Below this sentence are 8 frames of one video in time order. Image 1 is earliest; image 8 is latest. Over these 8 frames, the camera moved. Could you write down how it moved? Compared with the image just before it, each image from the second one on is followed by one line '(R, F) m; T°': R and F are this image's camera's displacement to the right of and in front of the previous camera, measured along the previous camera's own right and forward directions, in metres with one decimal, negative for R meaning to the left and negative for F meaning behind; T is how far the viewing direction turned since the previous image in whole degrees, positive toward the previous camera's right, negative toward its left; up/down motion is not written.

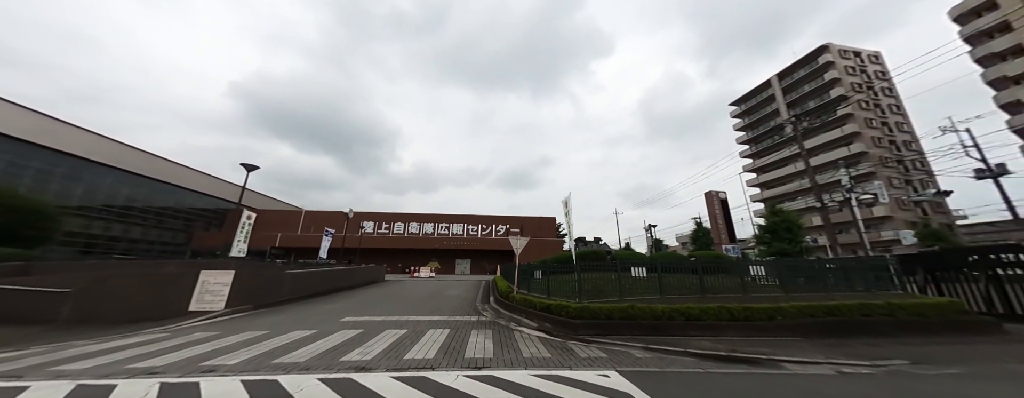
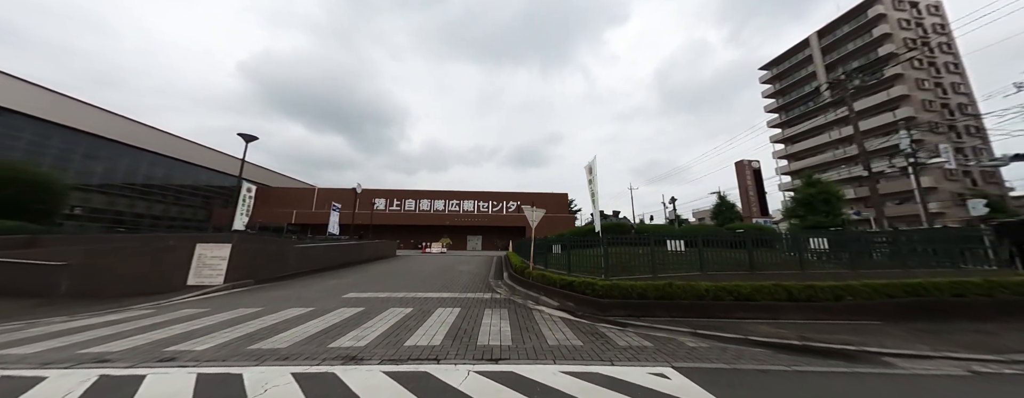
(-0.2, +1.2) m; -2°
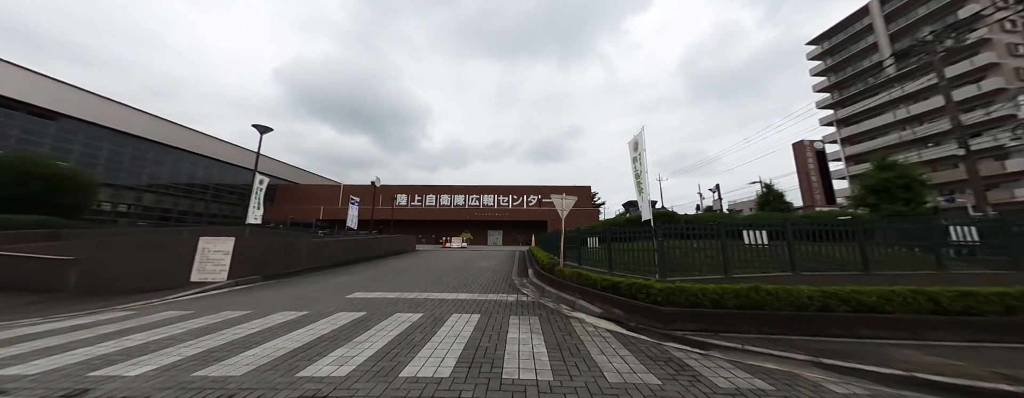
(-0.2, +1.4) m; -4°
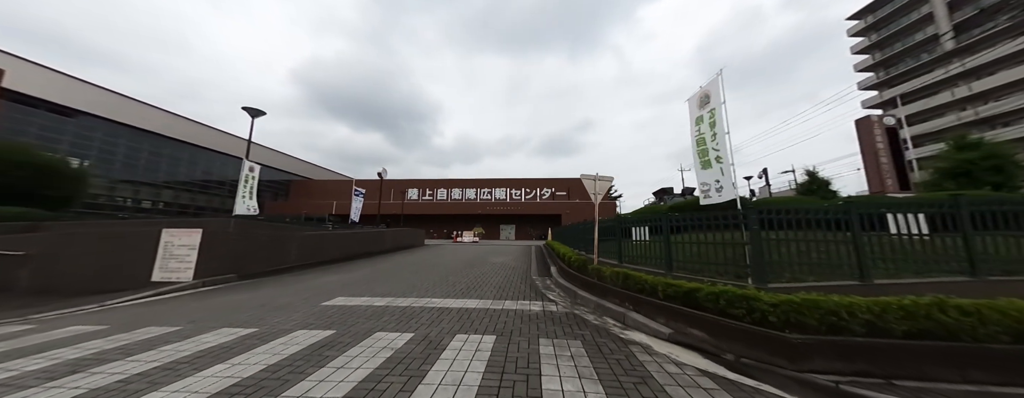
(-0.2, +1.8) m; -3°
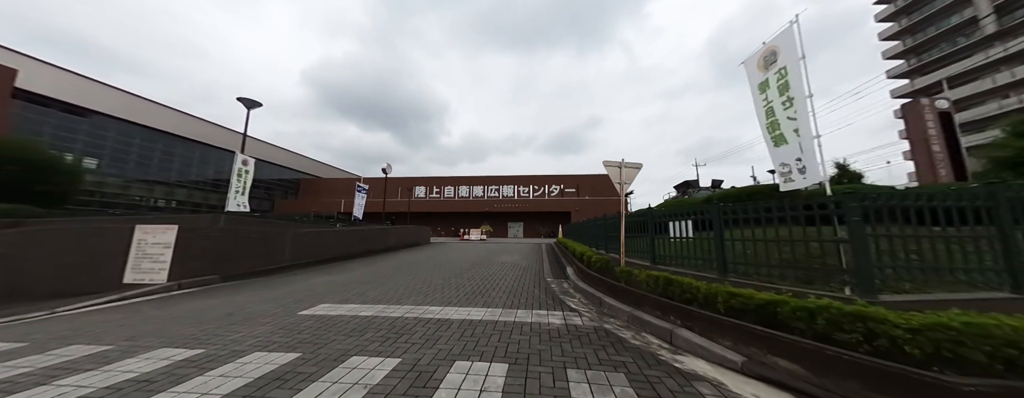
(-0.1, +1.0) m; -2°
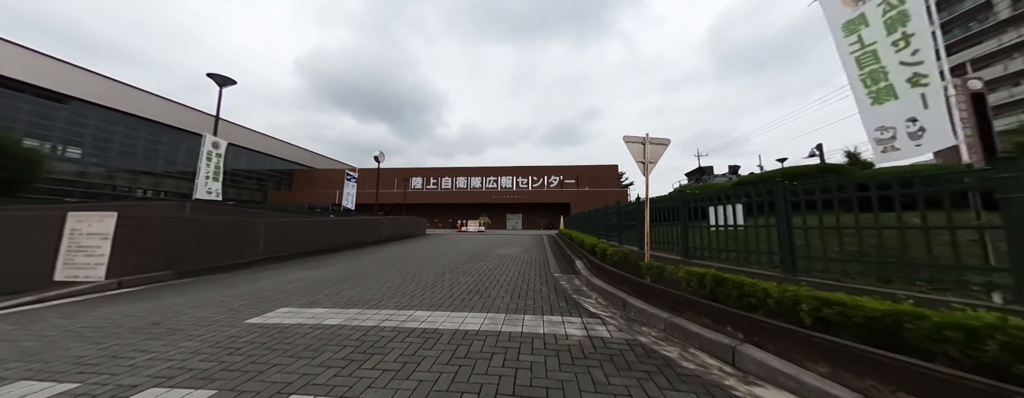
(-0.1, +1.0) m; 0°
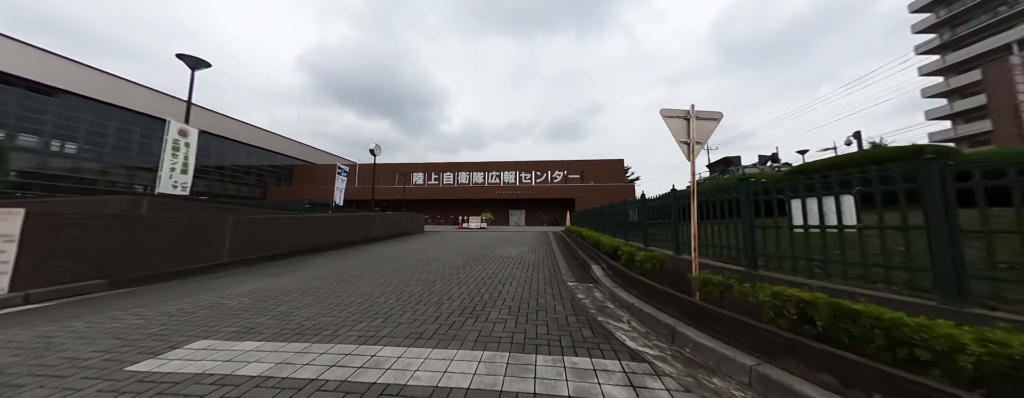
(0.0, +1.1) m; -1°
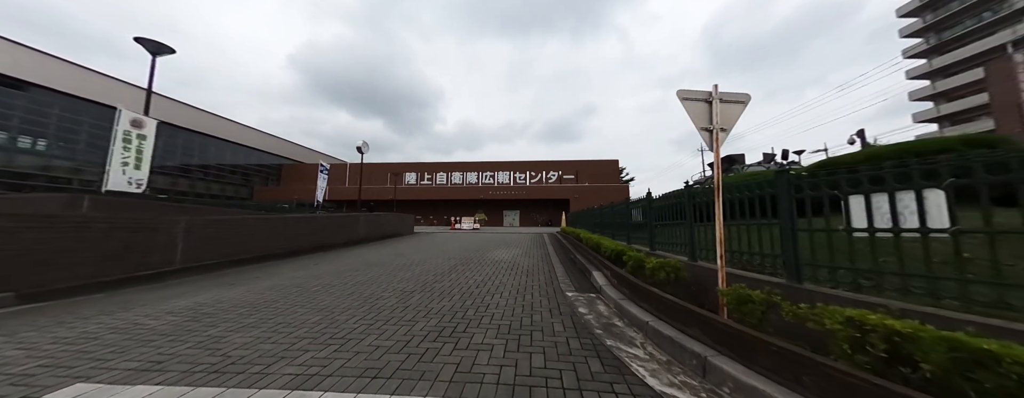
(+0.1, +0.7) m; +1°
